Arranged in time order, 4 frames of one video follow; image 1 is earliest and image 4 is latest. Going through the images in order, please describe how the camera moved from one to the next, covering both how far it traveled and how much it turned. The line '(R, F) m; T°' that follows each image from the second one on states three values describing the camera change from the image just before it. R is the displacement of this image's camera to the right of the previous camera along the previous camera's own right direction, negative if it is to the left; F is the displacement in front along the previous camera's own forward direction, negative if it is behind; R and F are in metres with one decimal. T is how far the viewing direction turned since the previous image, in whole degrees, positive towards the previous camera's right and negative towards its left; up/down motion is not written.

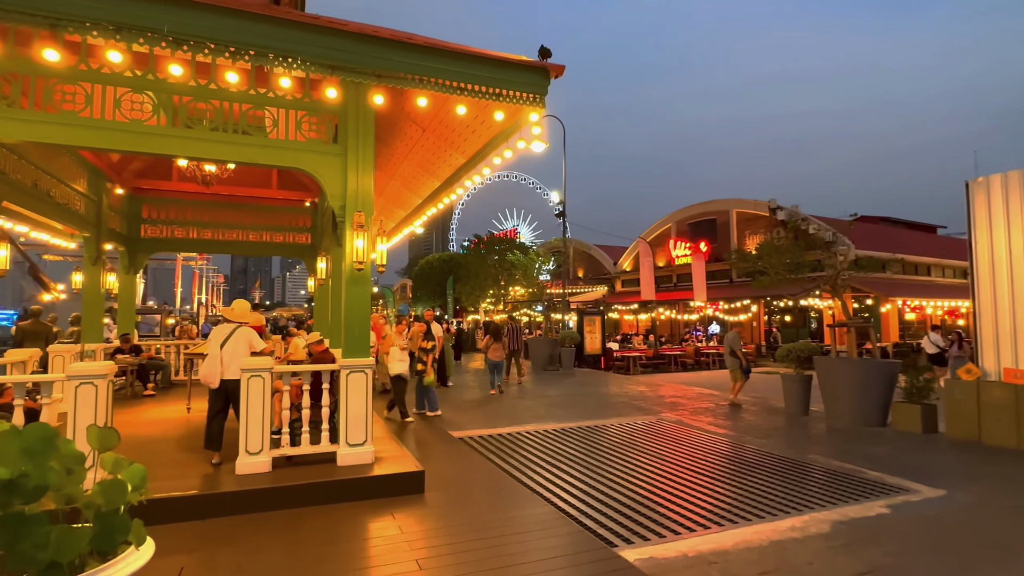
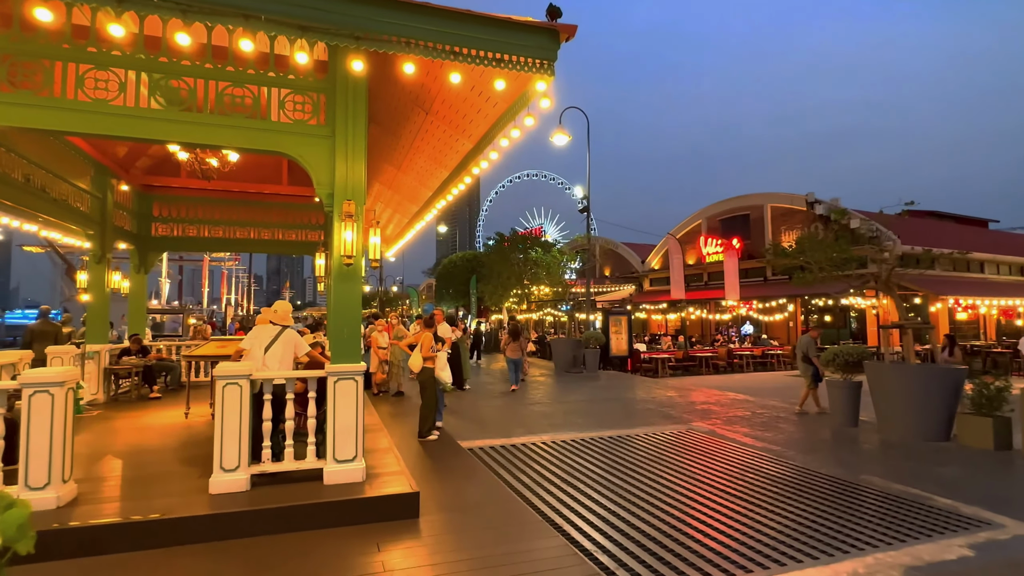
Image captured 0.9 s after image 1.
(+0.2, +0.7) m; -3°
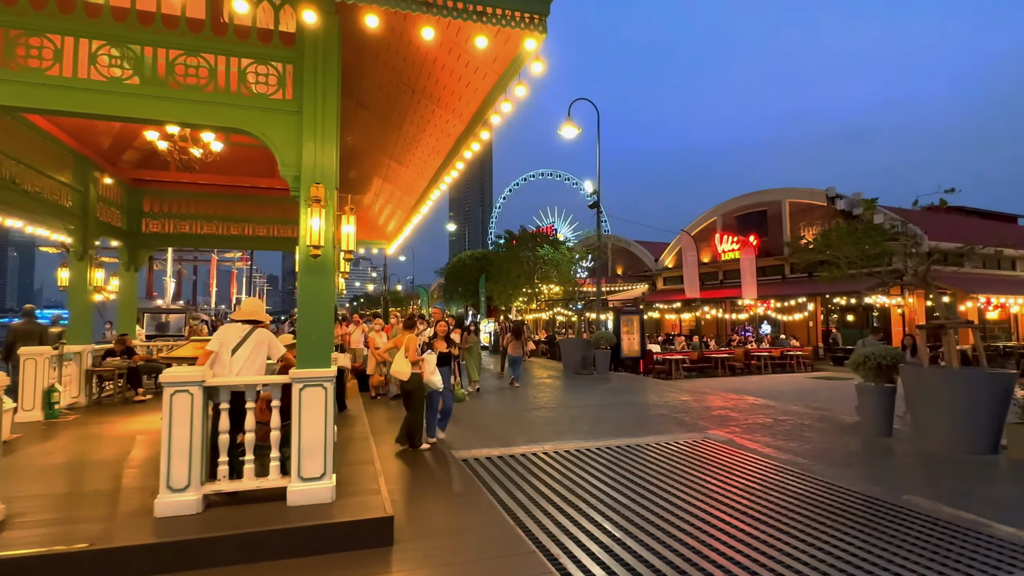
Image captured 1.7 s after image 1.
(+0.2, +0.6) m; -1°
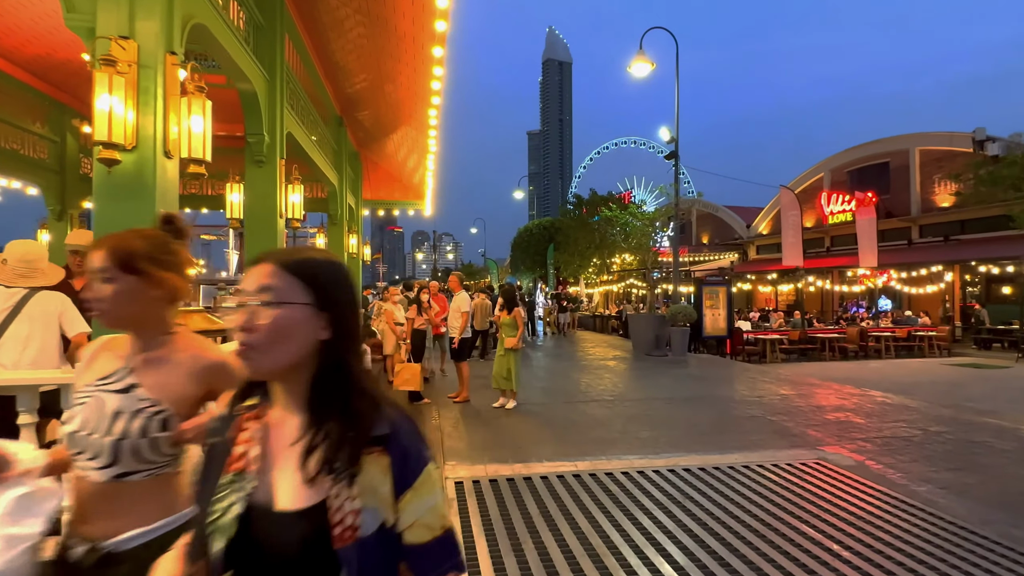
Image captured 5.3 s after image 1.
(+0.6, +2.2) m; -9°
